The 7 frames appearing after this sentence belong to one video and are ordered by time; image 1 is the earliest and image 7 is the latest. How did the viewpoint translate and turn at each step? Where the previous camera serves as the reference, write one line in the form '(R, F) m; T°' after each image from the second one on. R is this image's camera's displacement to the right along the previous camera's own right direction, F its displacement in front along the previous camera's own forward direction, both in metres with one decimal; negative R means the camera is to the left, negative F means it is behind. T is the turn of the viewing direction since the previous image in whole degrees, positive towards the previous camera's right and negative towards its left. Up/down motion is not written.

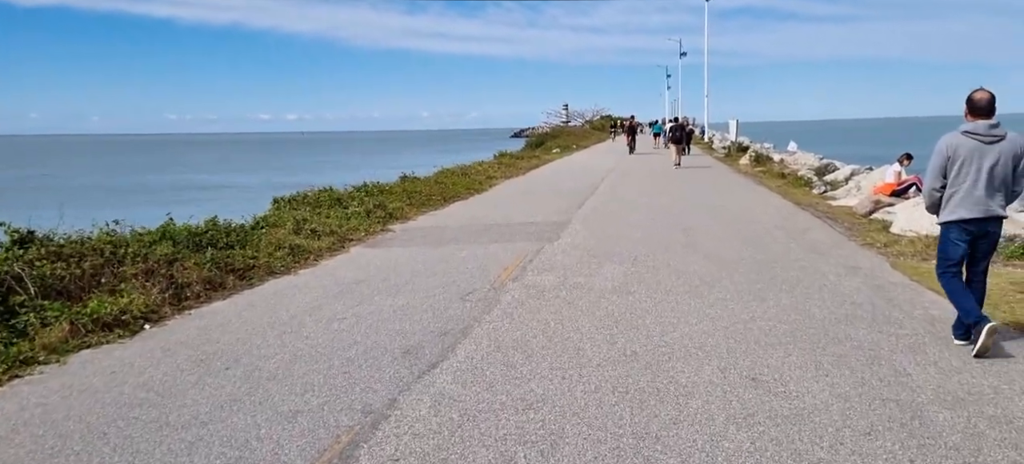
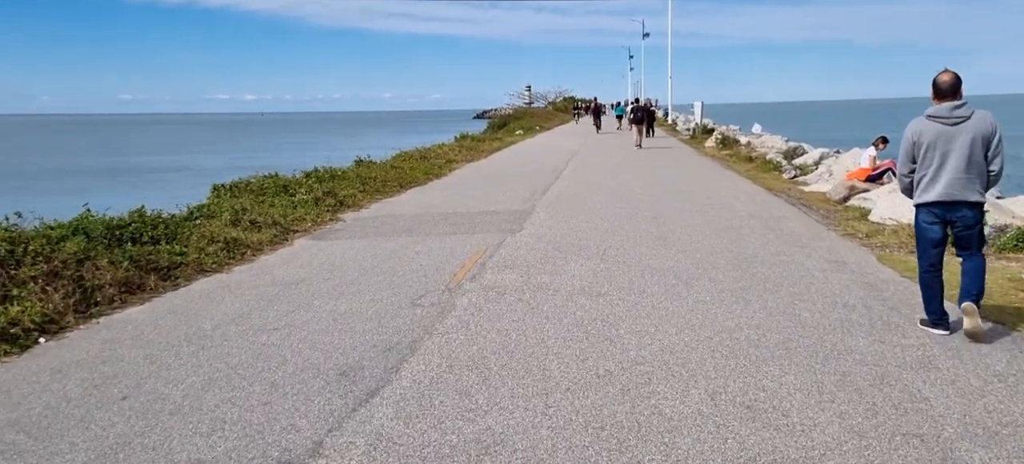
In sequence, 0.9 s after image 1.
(+0.1, +0.8) m; +3°
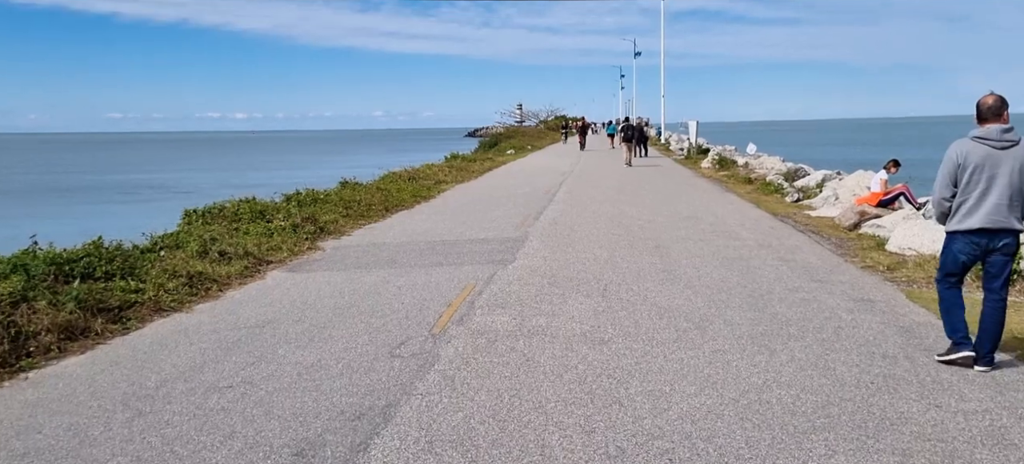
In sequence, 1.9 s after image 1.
(0.0, +0.7) m; +1°
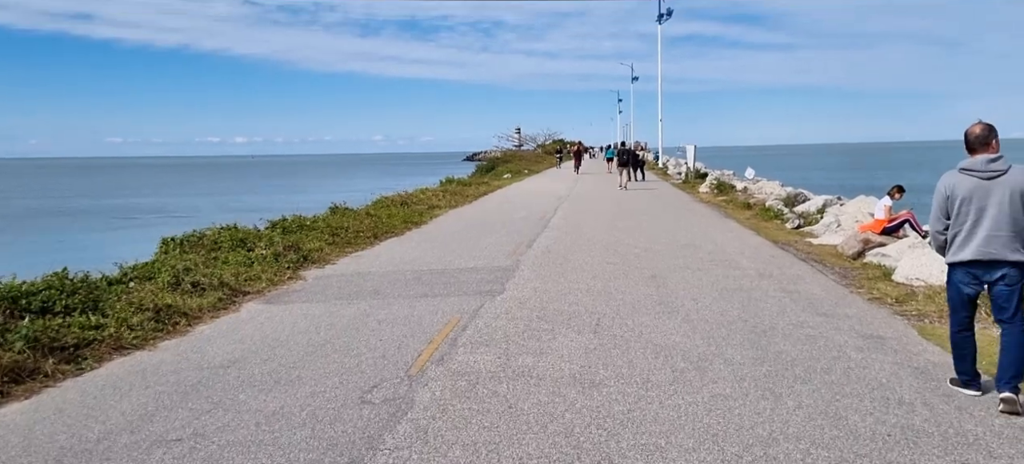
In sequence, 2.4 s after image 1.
(+0.1, +0.4) m; 0°
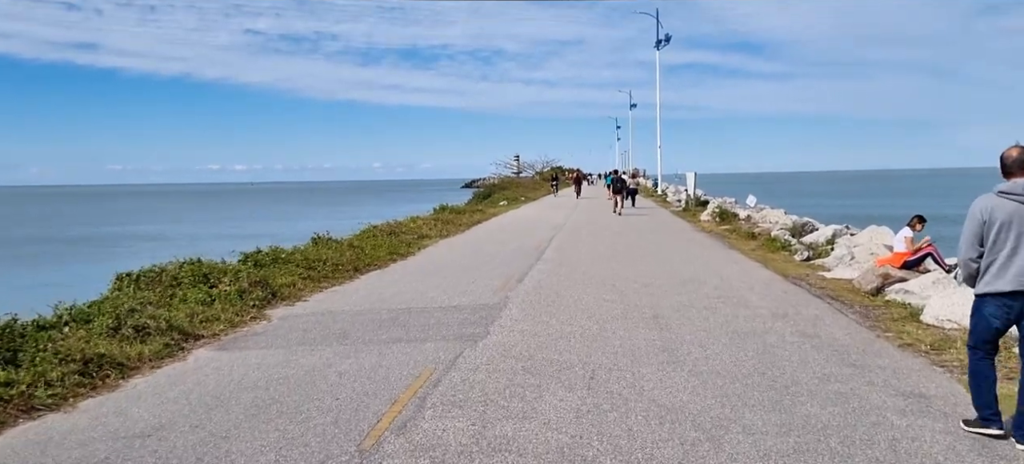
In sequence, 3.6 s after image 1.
(+0.2, +0.9) m; 0°
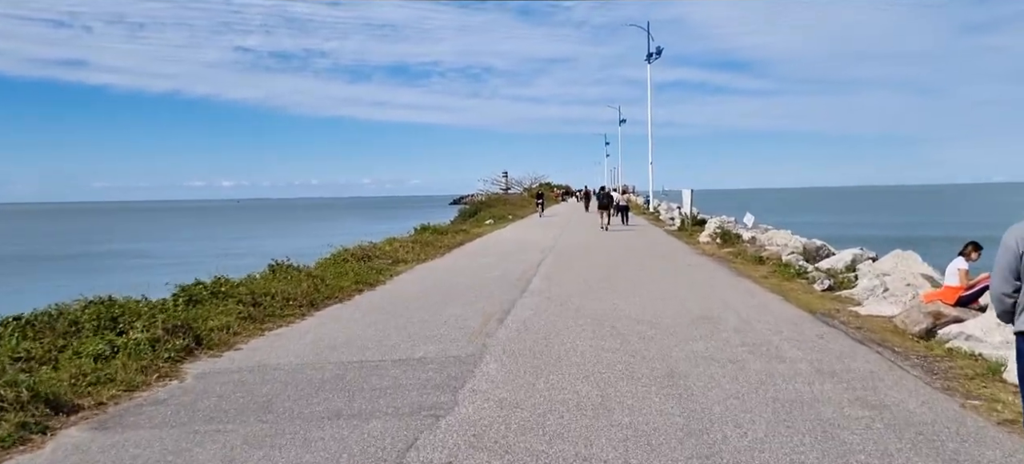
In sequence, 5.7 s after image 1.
(+0.1, +1.7) m; +1°
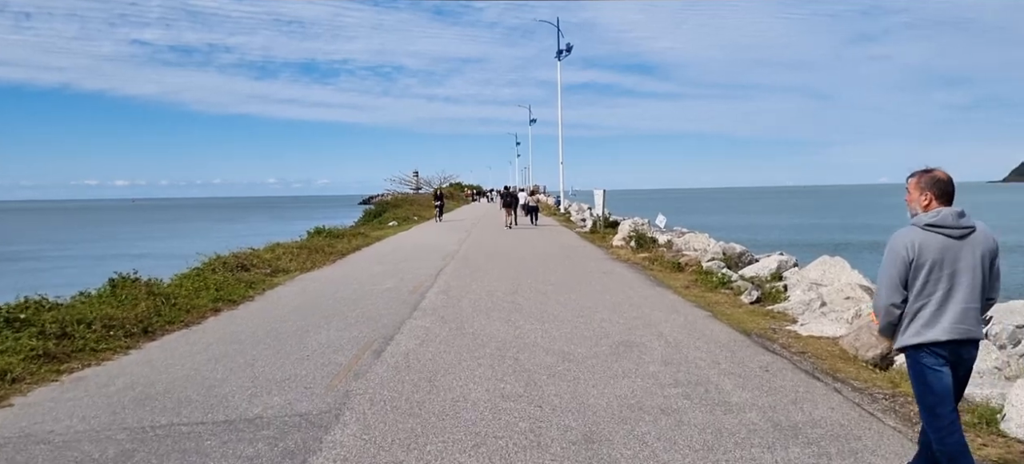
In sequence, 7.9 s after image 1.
(+0.4, +1.8) m; +8°
